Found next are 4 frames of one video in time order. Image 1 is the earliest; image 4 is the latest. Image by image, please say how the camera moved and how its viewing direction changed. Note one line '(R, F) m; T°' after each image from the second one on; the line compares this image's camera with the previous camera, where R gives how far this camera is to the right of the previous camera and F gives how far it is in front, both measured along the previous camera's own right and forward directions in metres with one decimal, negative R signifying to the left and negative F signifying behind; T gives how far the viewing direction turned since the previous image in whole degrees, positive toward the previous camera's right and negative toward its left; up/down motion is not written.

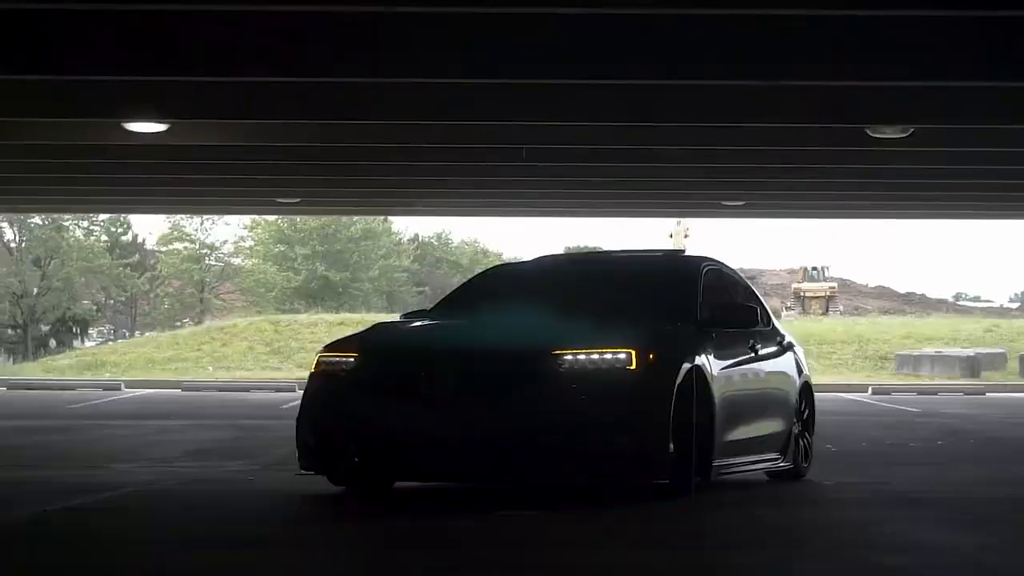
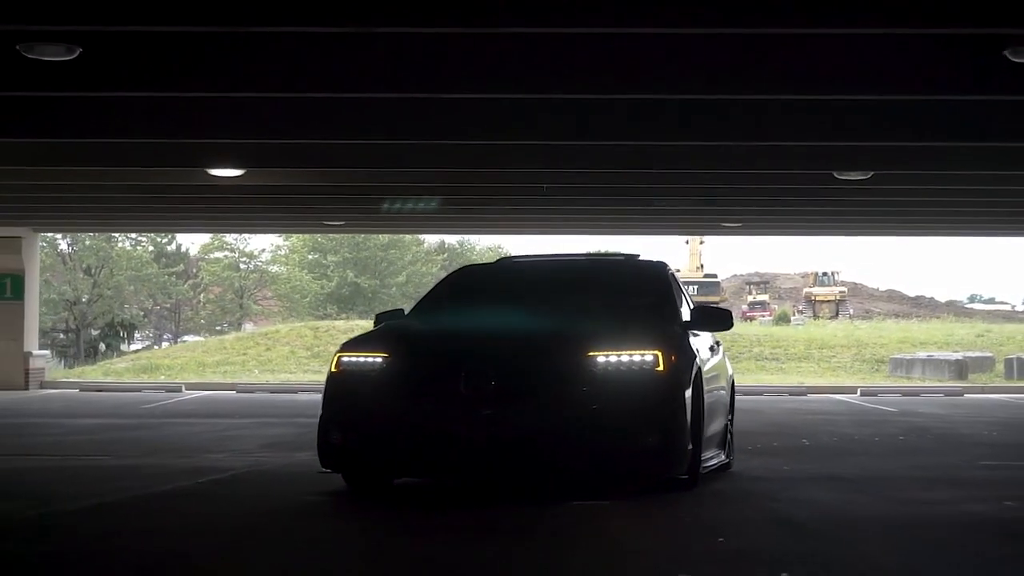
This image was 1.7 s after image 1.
(0.0, -1.6) m; -1°
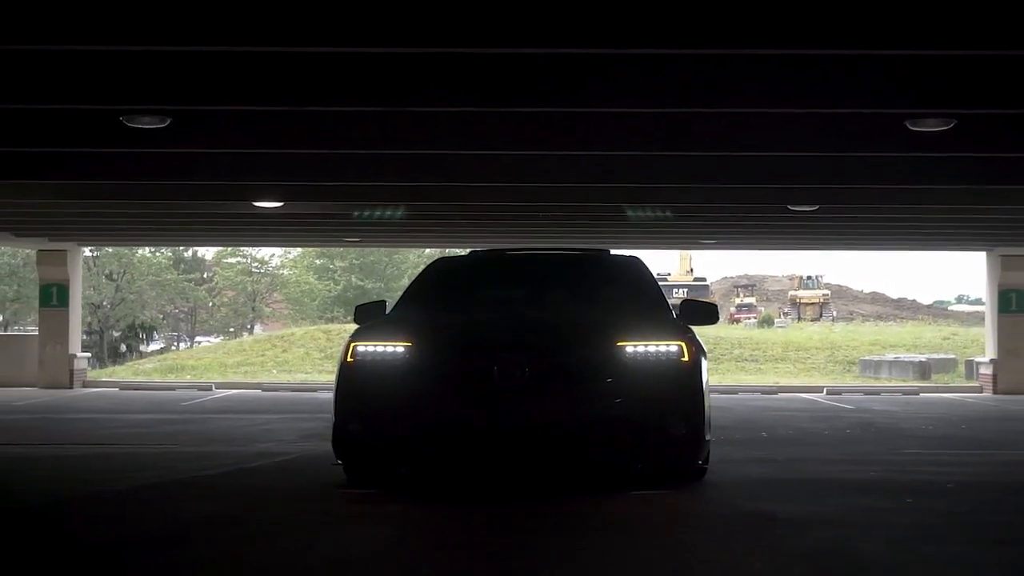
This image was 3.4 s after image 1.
(0.0, -1.7) m; 0°
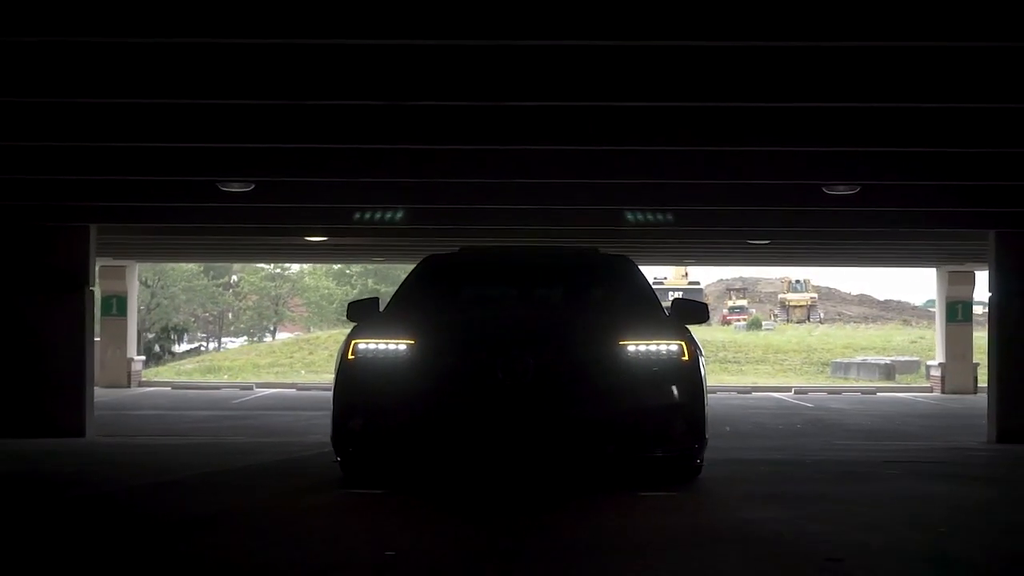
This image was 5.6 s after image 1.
(0.0, -2.5) m; 0°
